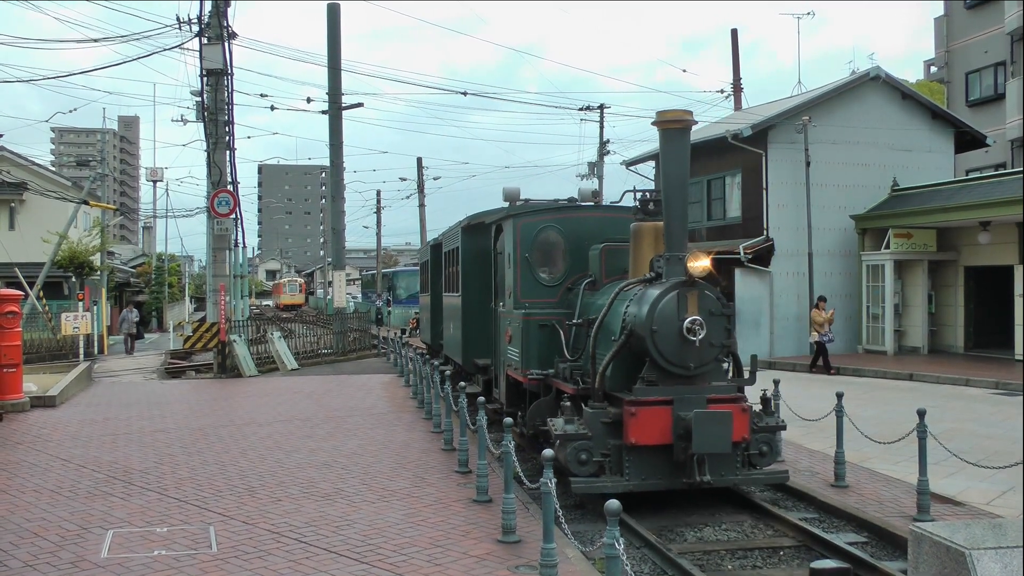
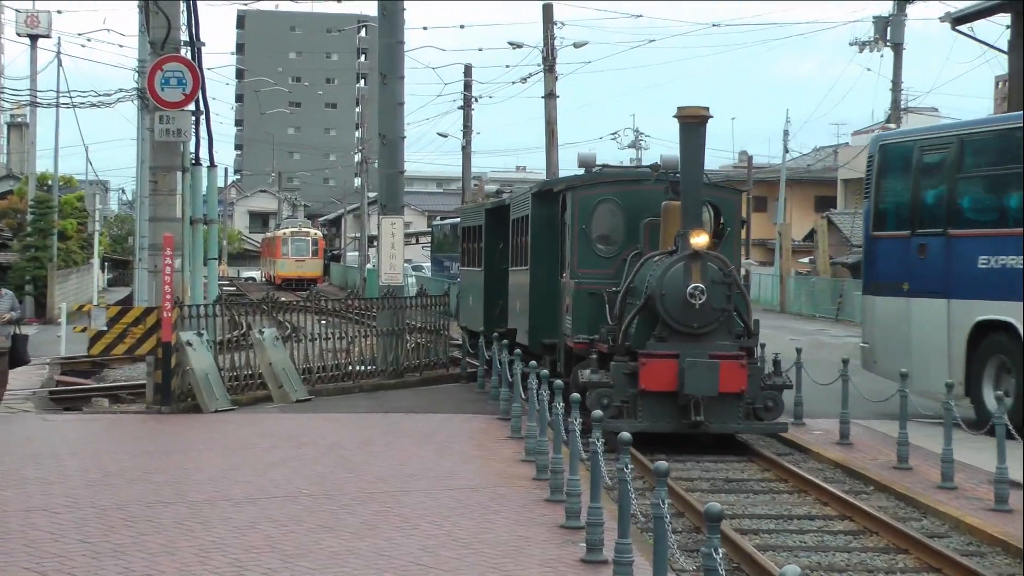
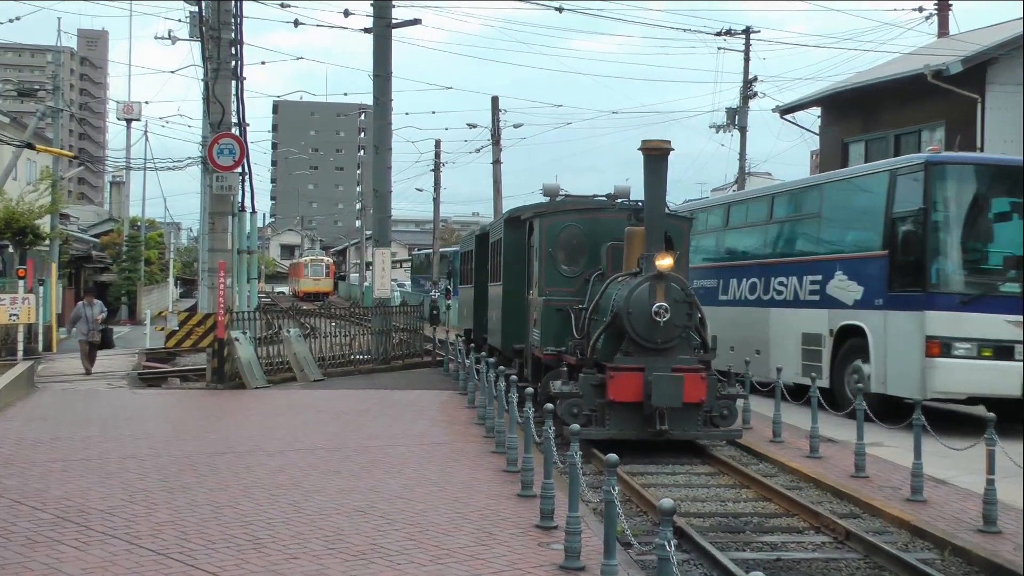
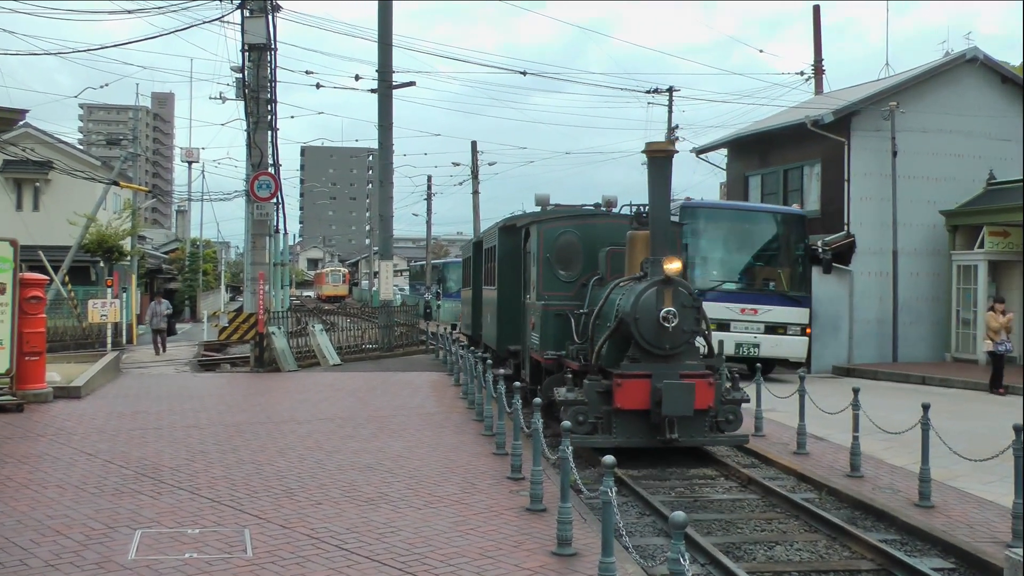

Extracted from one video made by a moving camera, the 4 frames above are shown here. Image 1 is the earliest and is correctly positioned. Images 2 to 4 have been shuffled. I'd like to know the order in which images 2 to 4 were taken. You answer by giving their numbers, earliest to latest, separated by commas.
4, 3, 2
